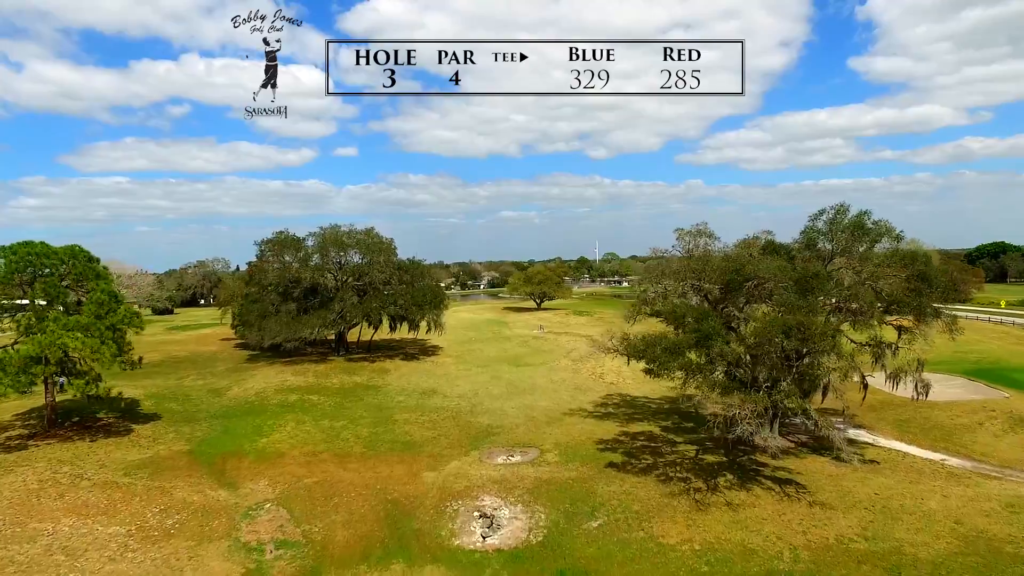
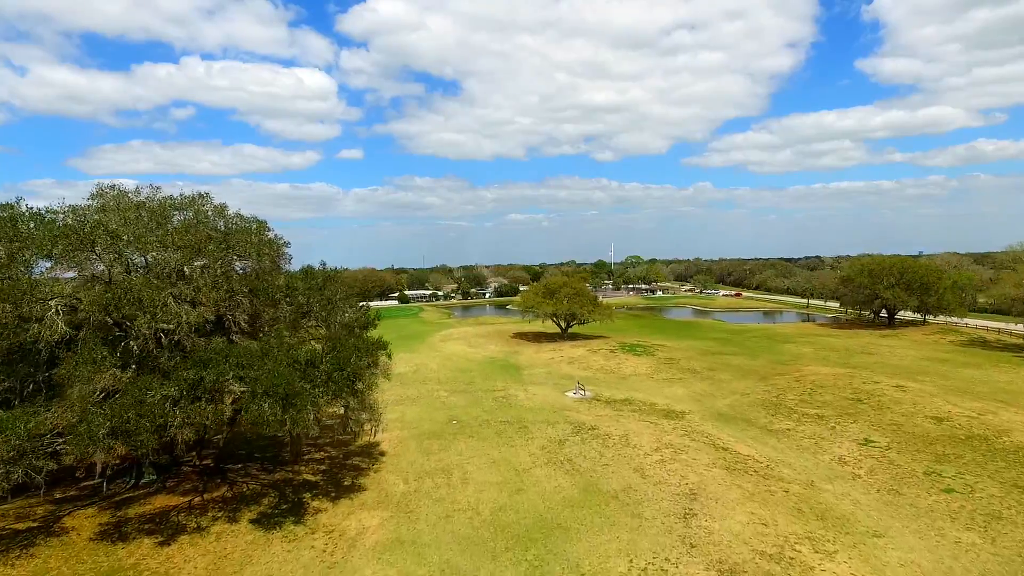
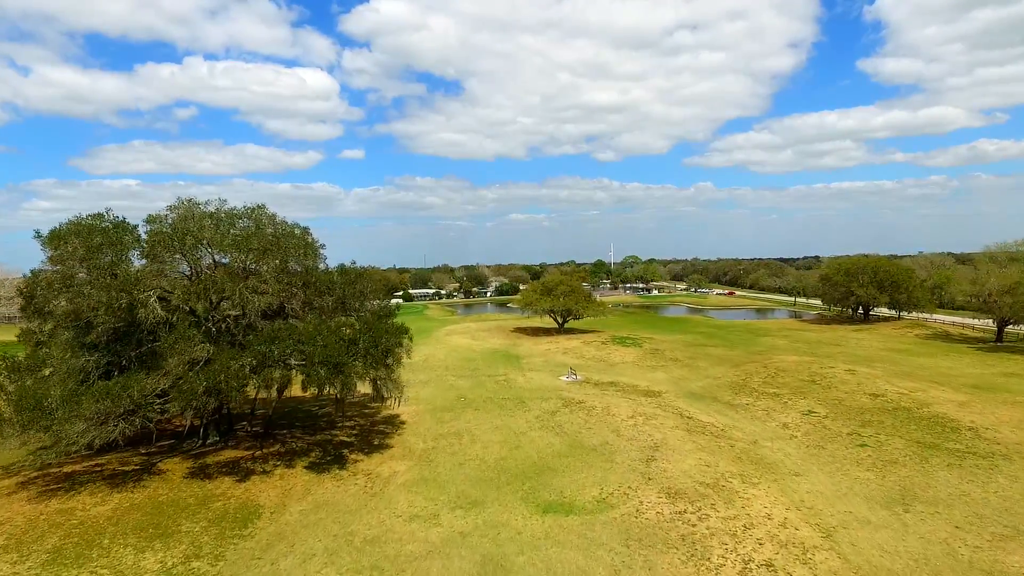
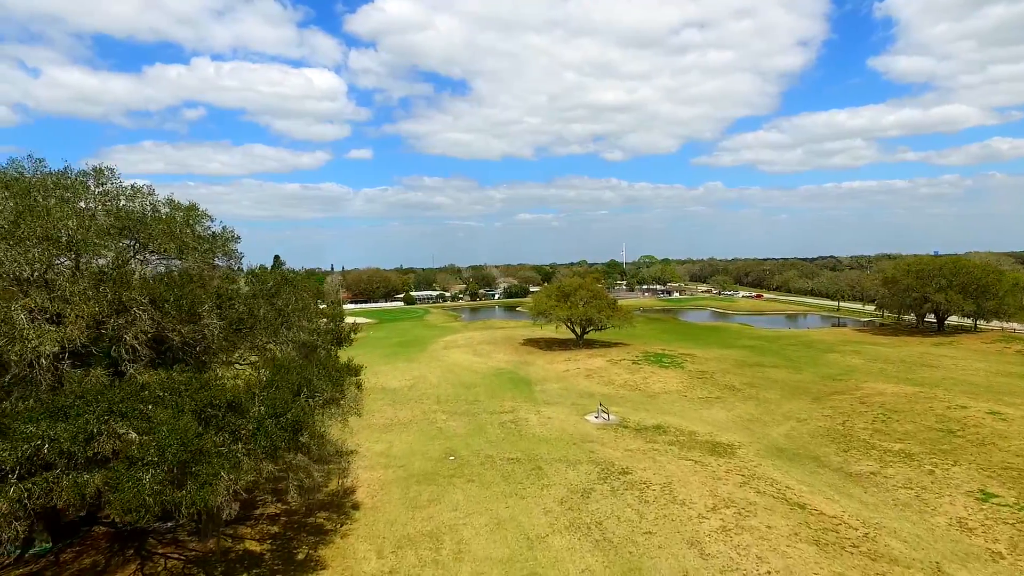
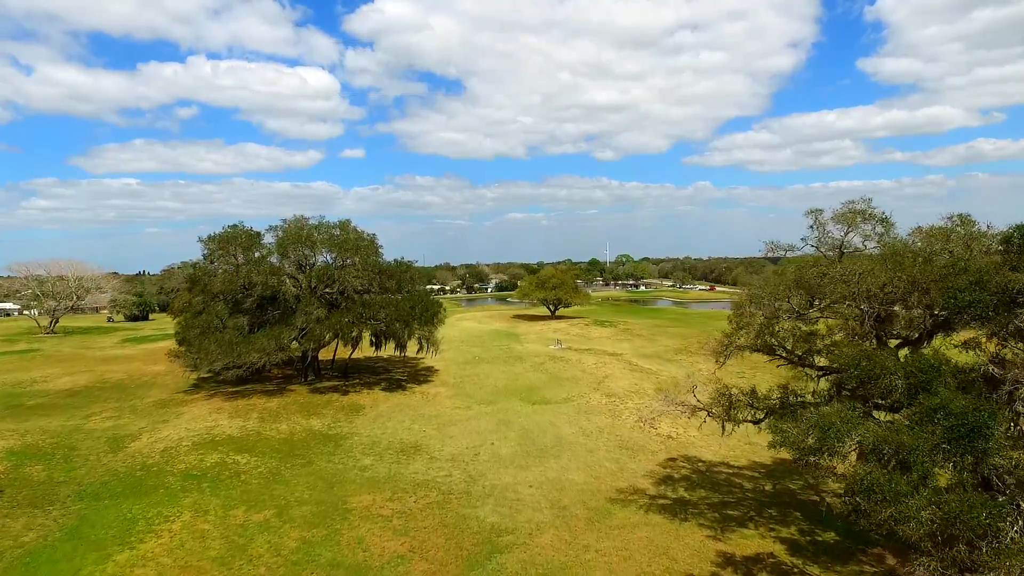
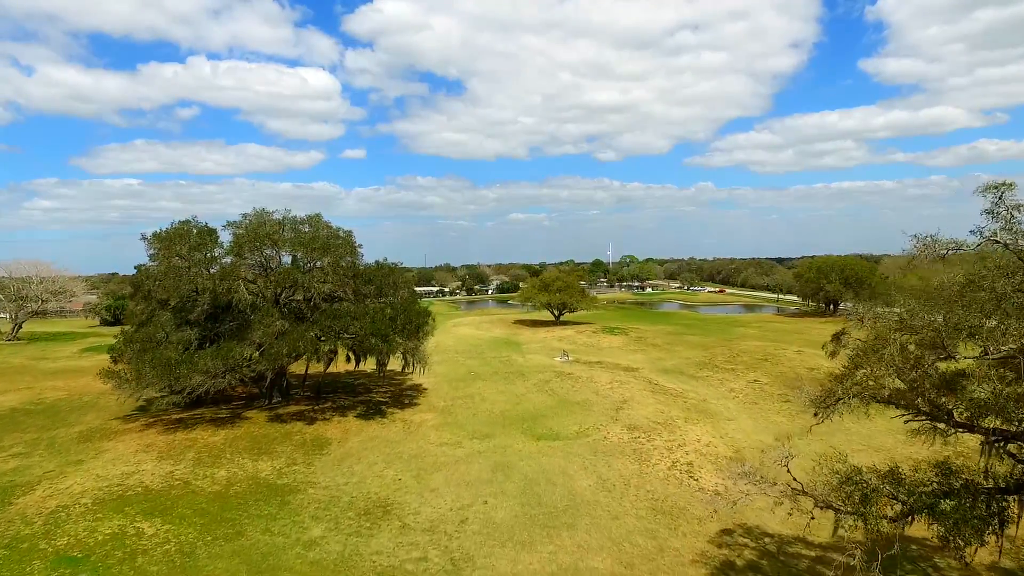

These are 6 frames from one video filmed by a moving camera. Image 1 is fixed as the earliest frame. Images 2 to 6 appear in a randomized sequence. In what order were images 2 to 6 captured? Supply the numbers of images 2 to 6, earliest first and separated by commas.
5, 6, 3, 2, 4
